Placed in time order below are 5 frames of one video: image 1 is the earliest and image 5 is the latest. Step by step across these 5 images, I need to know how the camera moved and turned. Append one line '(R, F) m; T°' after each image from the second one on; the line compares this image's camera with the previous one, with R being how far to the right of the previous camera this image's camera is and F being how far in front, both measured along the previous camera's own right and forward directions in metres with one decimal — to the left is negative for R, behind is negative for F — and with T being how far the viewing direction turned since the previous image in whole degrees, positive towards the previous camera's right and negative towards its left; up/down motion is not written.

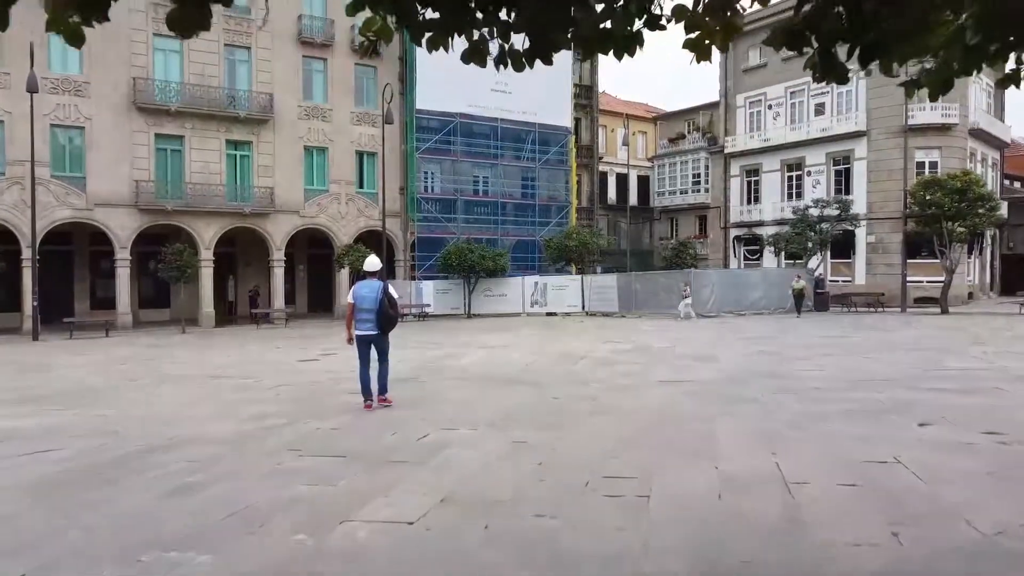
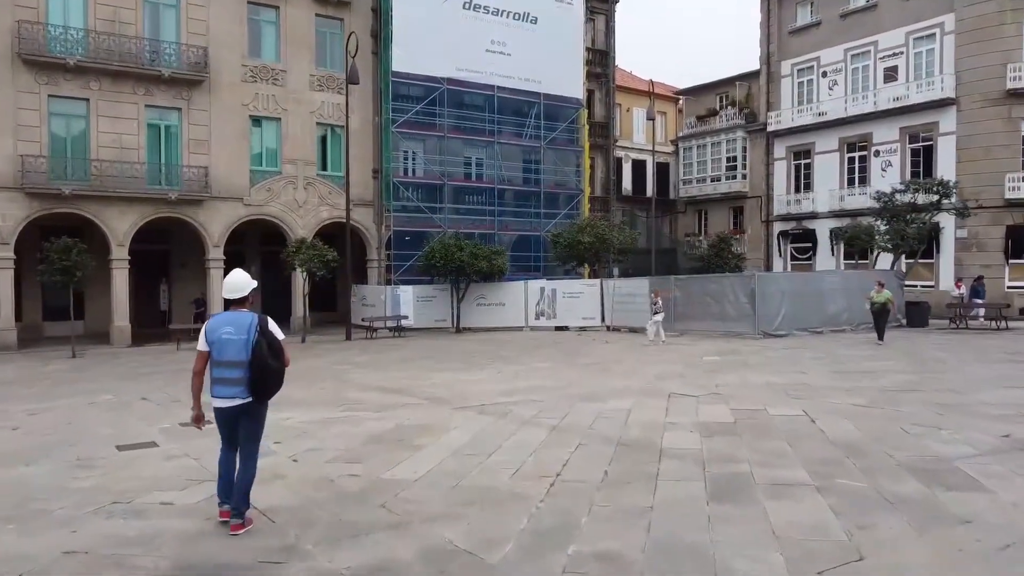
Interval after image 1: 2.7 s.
(-0.1, +6.7) m; 0°
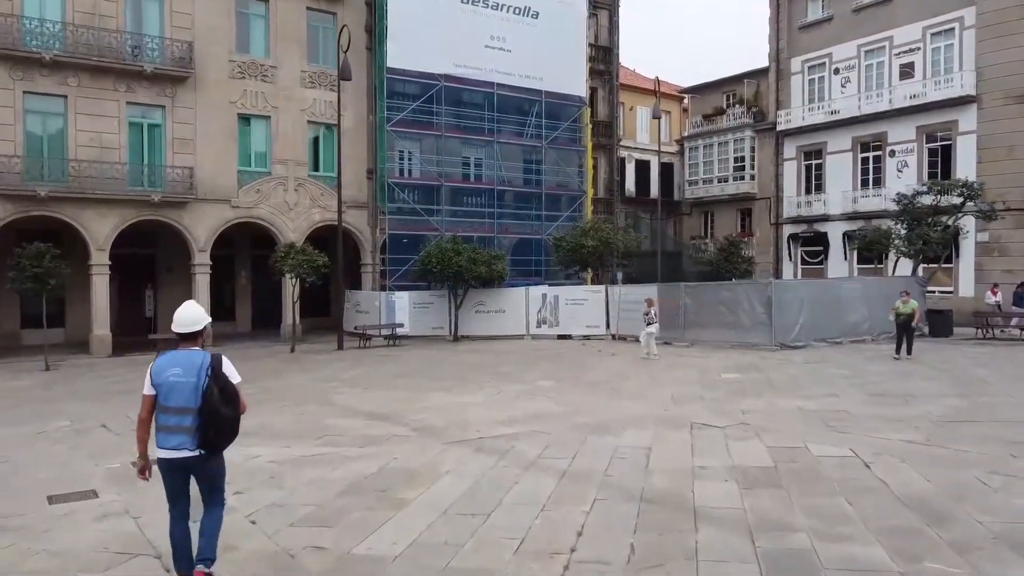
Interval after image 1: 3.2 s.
(0.0, +1.2) m; 0°
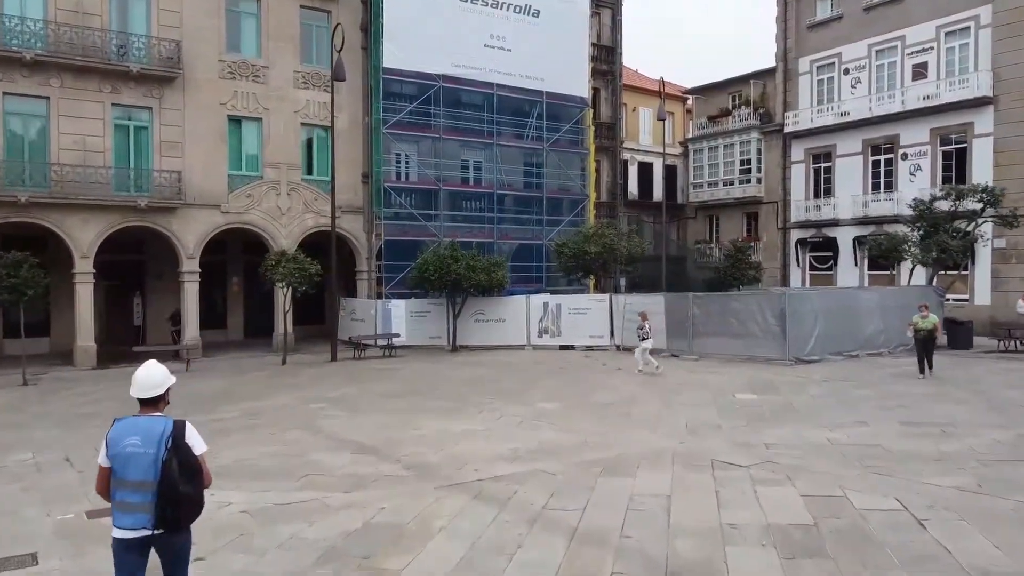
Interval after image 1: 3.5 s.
(0.0, +0.9) m; 0°
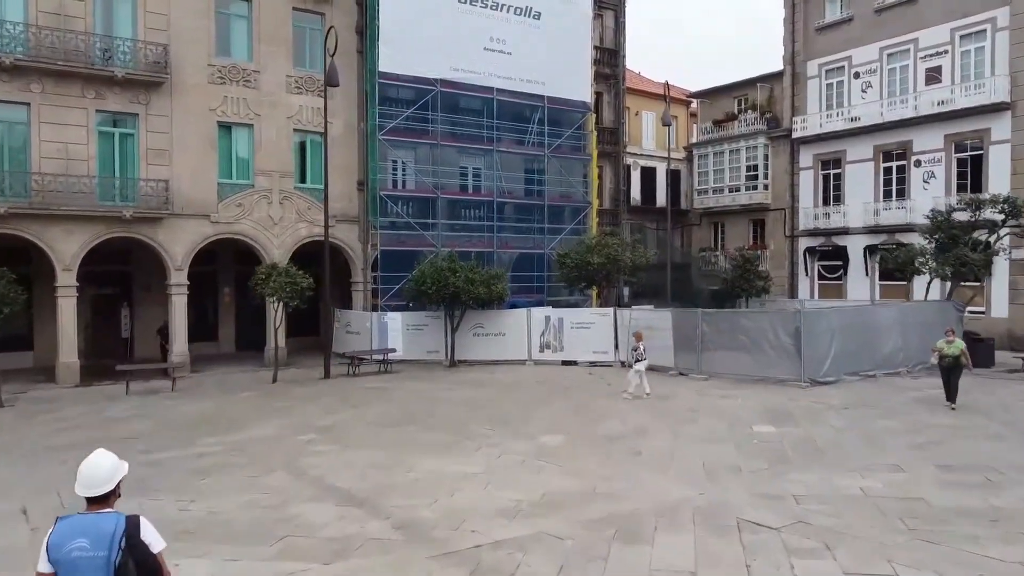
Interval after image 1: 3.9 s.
(0.0, +0.9) m; 0°
